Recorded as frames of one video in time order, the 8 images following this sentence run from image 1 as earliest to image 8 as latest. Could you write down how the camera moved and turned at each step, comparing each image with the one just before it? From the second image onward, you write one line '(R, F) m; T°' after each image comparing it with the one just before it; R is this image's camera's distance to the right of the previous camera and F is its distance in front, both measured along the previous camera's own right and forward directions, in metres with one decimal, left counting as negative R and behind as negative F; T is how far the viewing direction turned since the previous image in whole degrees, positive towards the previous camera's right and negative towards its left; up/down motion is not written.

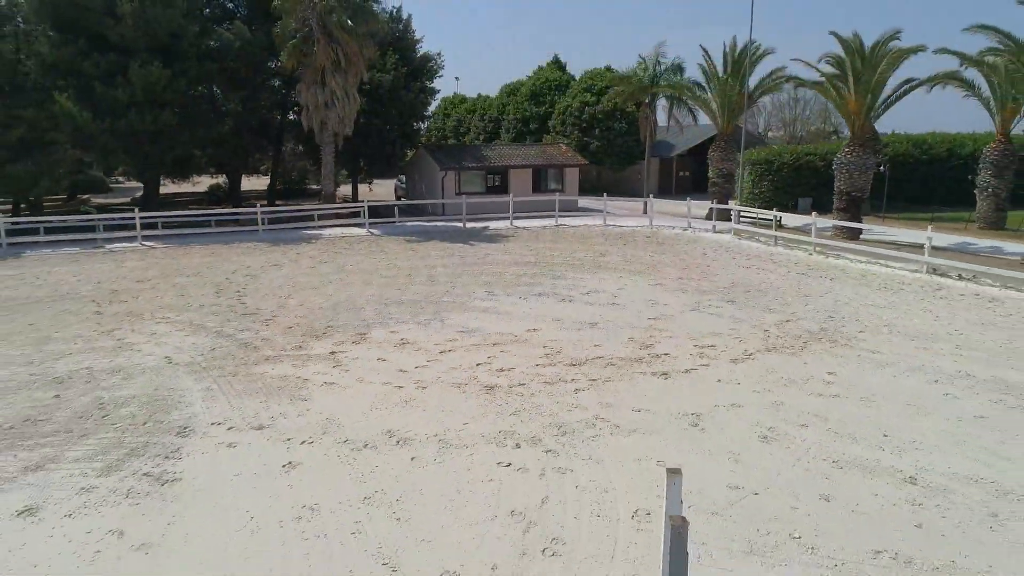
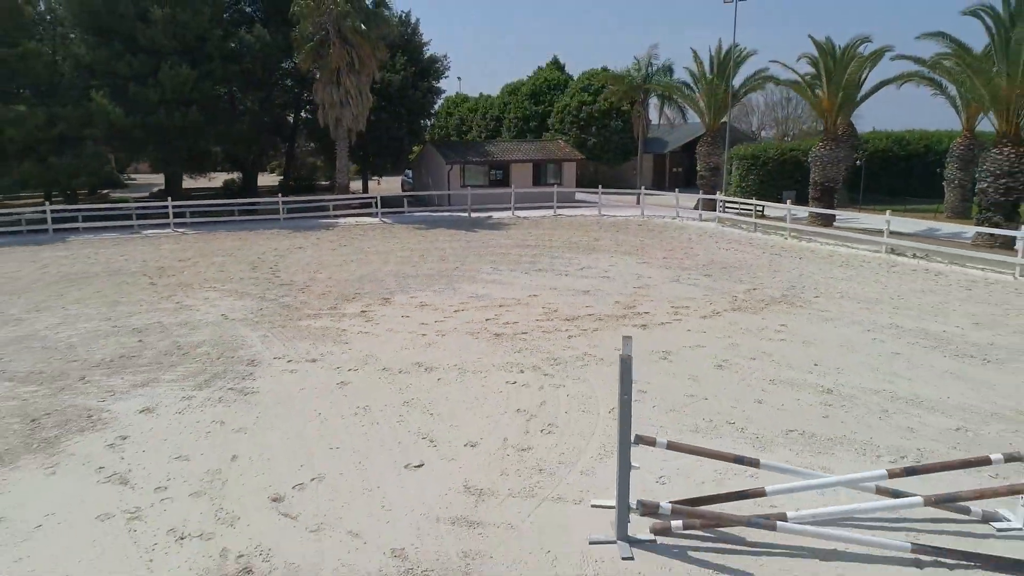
(-0.1, -1.8) m; 0°
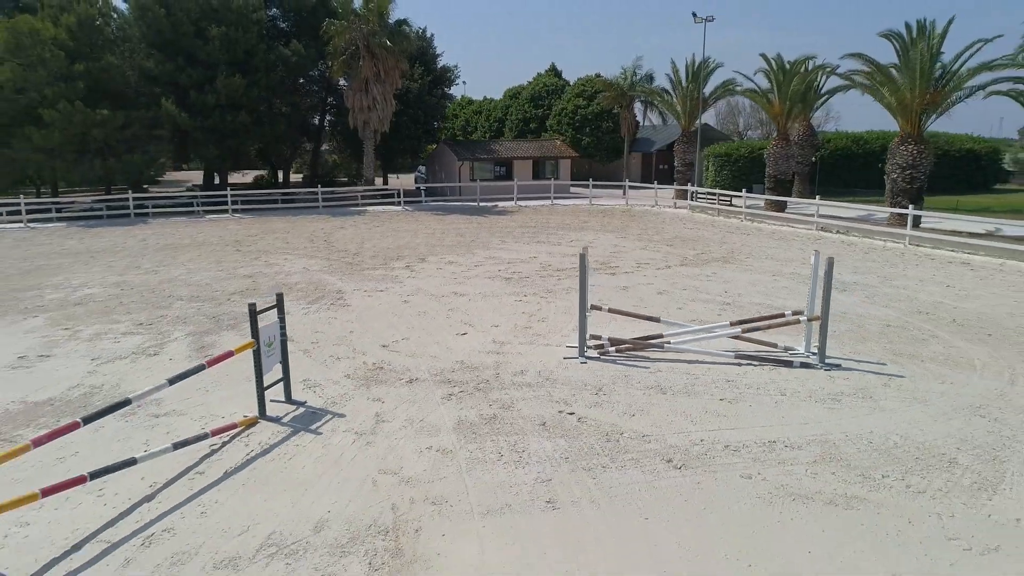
(-0.1, -4.1) m; 0°
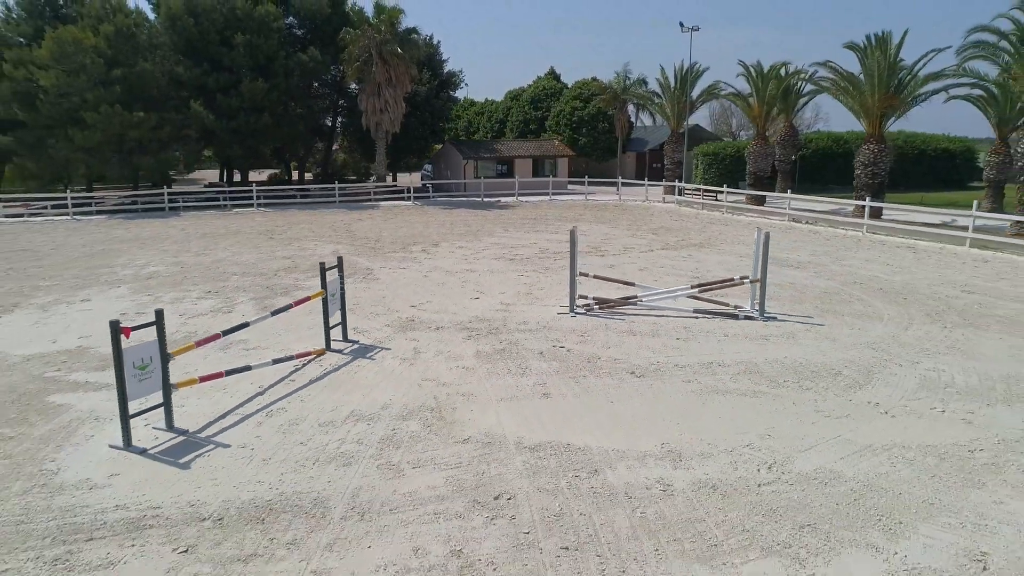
(-0.1, -2.3) m; 0°
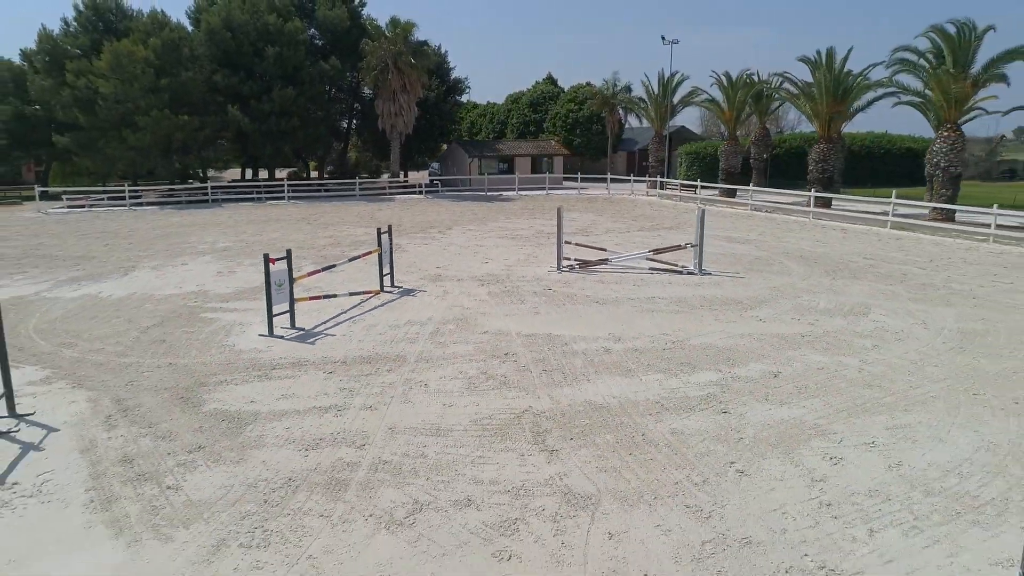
(0.0, -3.7) m; 0°
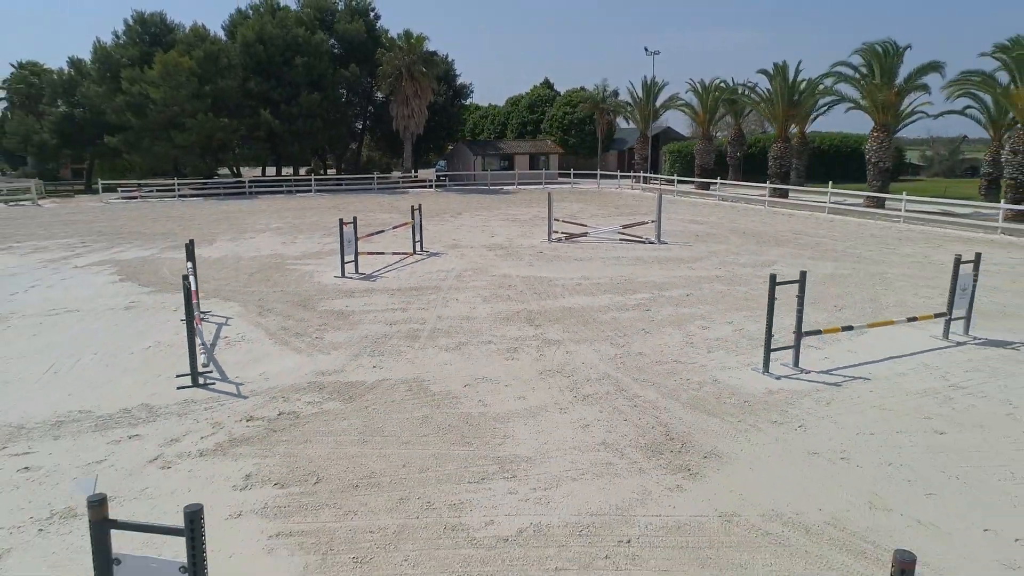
(0.0, -4.2) m; 0°
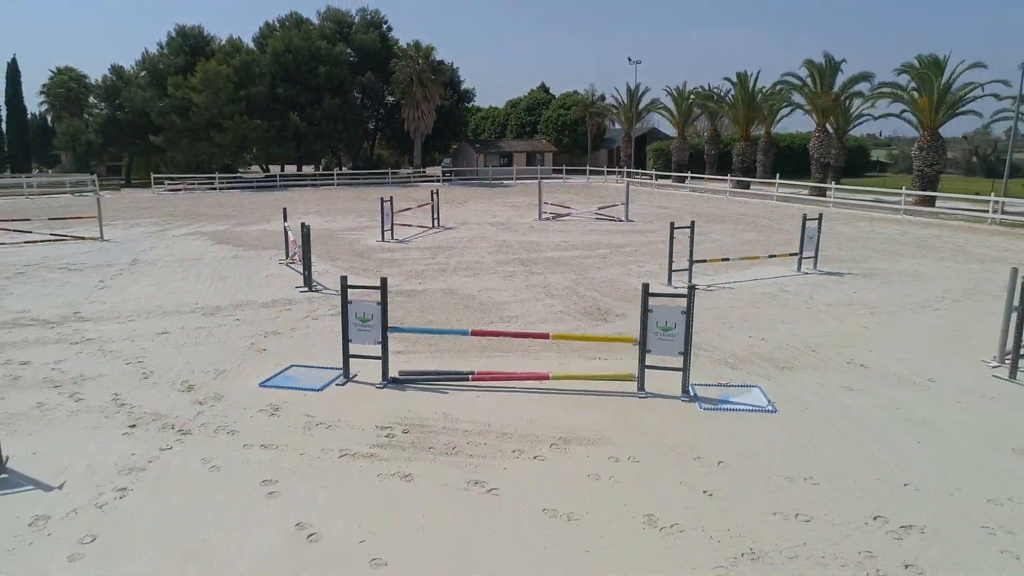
(+0.1, -4.8) m; 0°
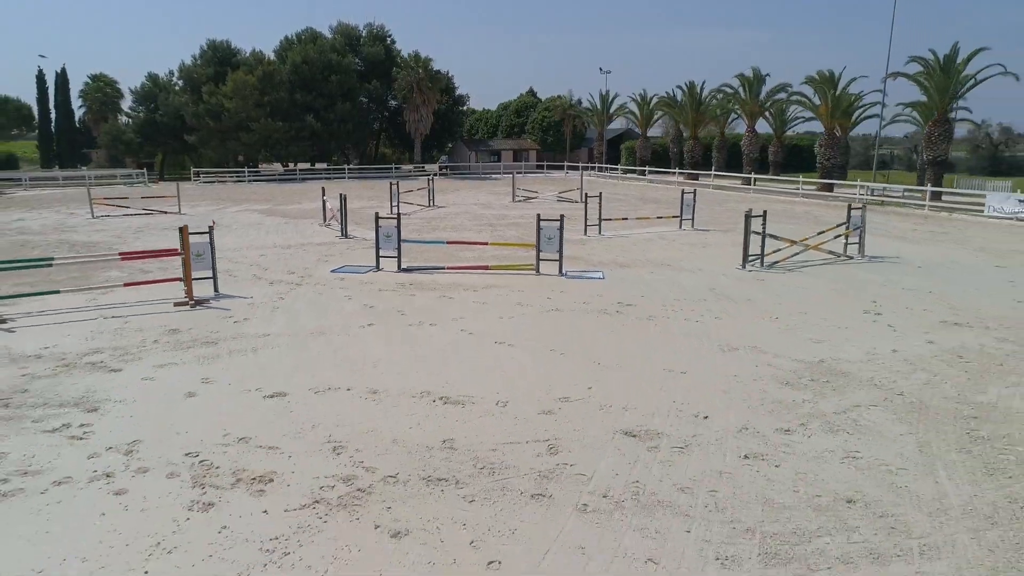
(+0.8, -6.4) m; 0°
